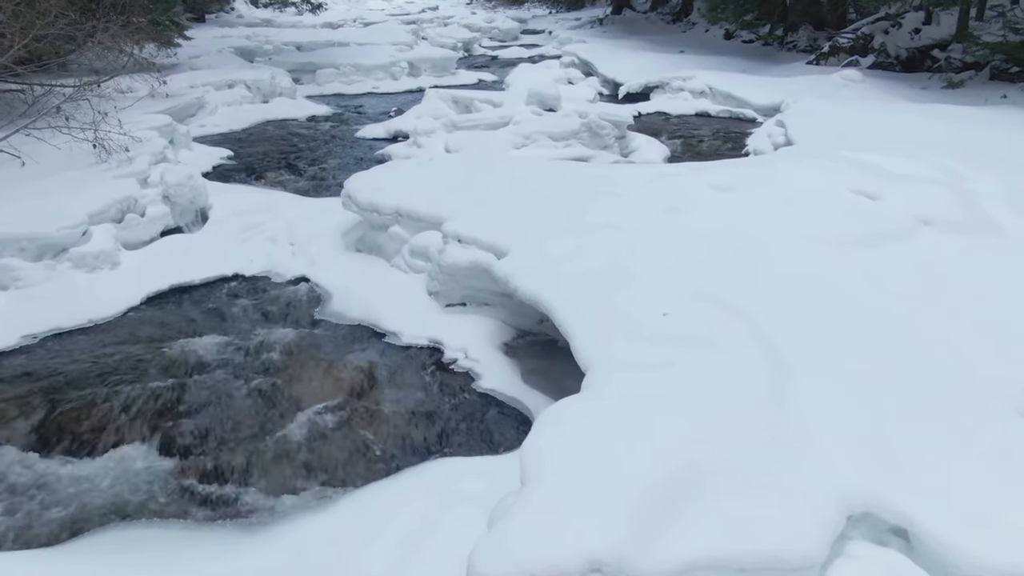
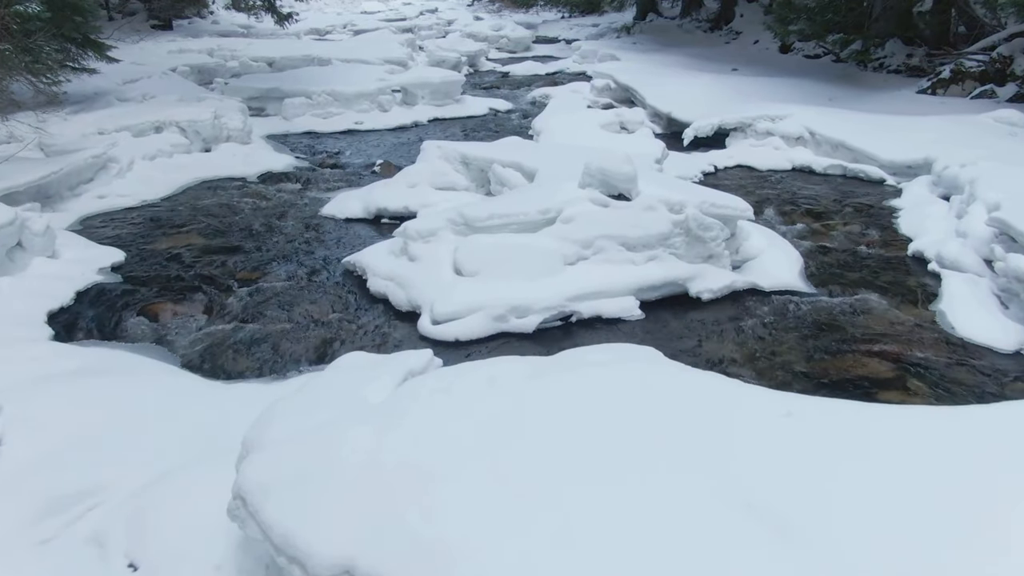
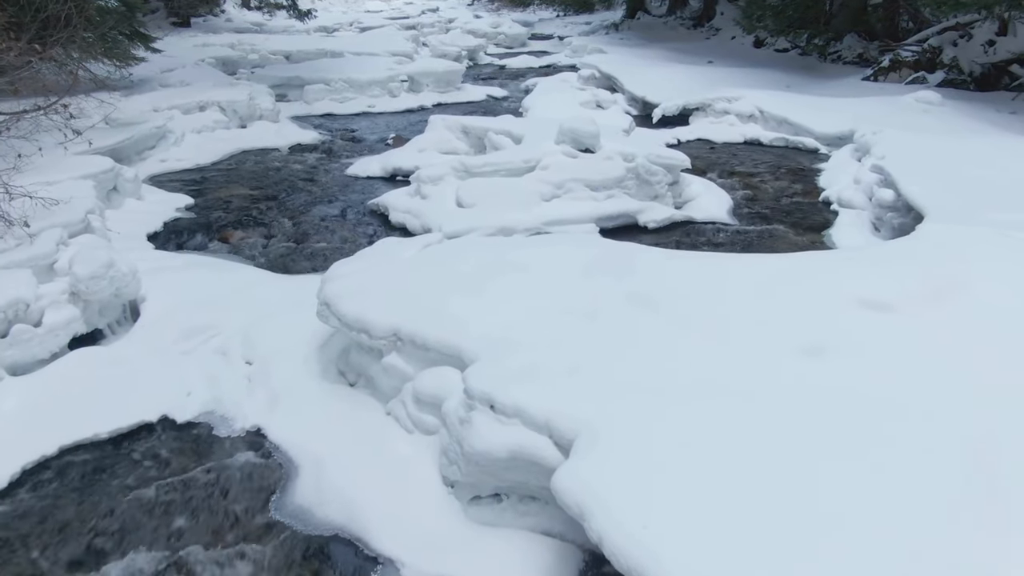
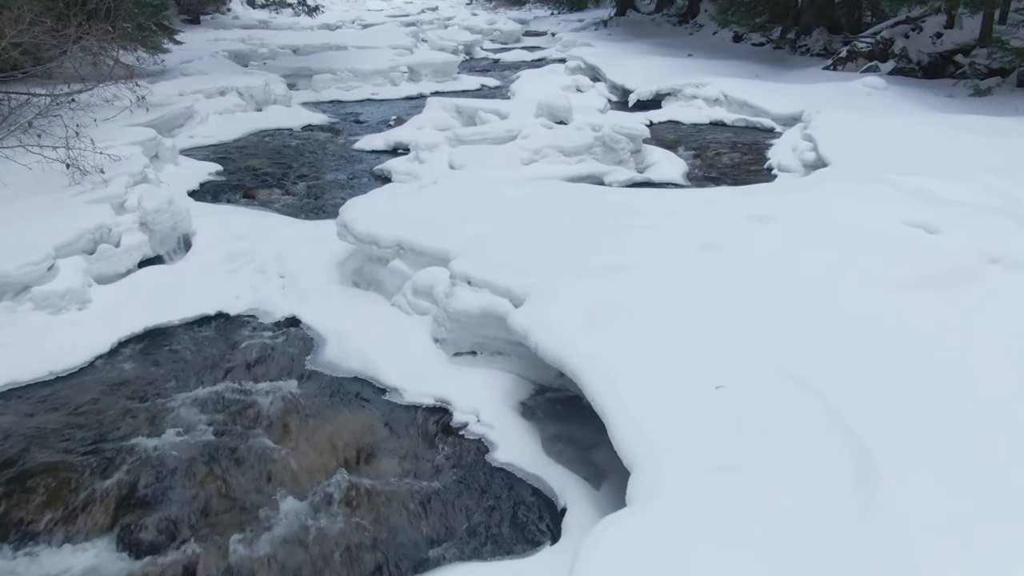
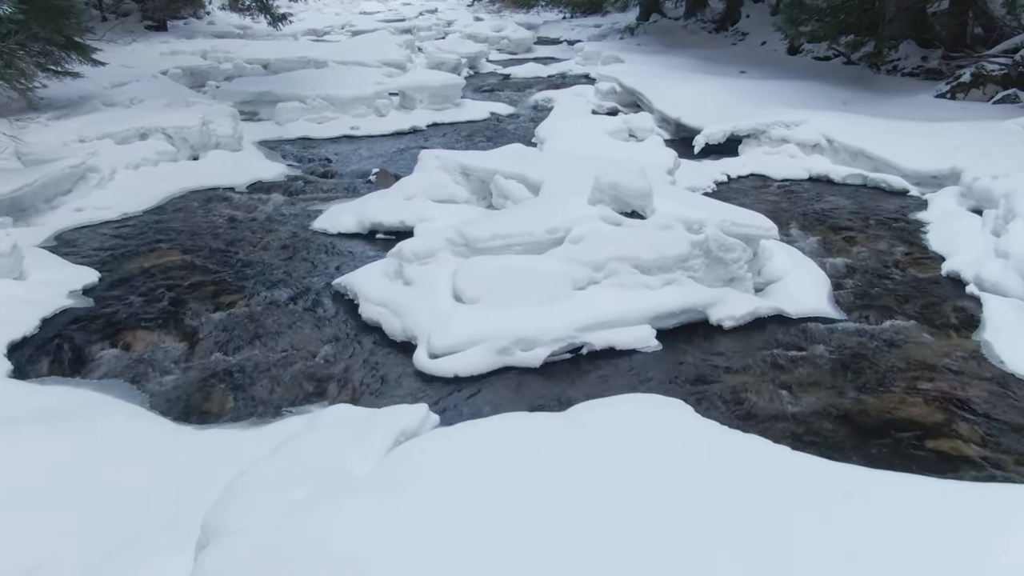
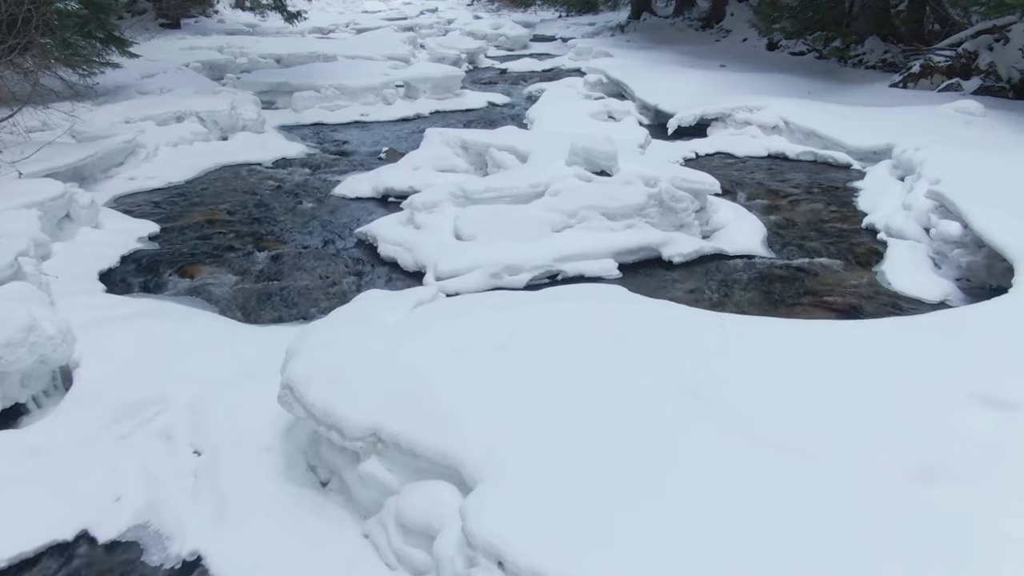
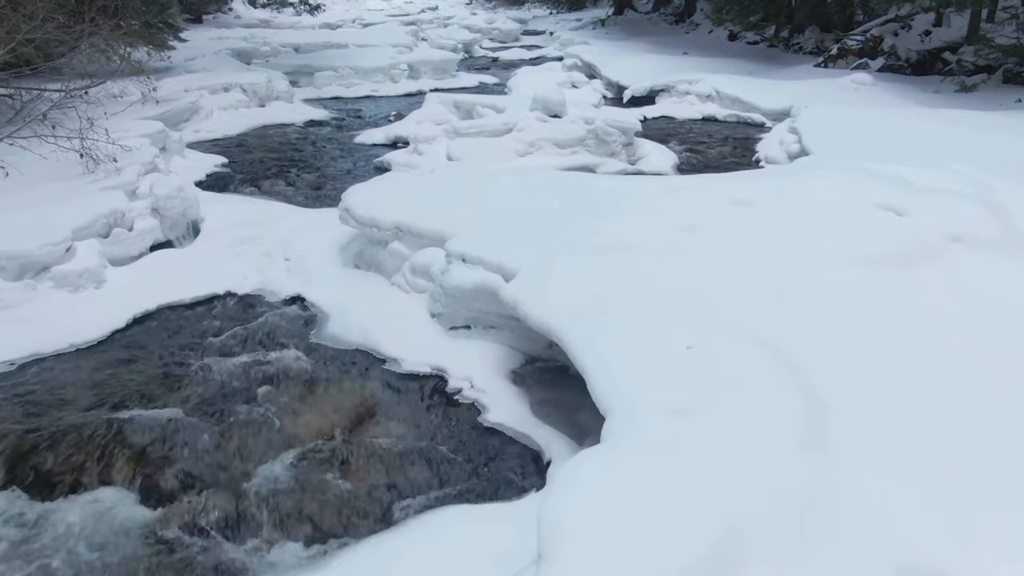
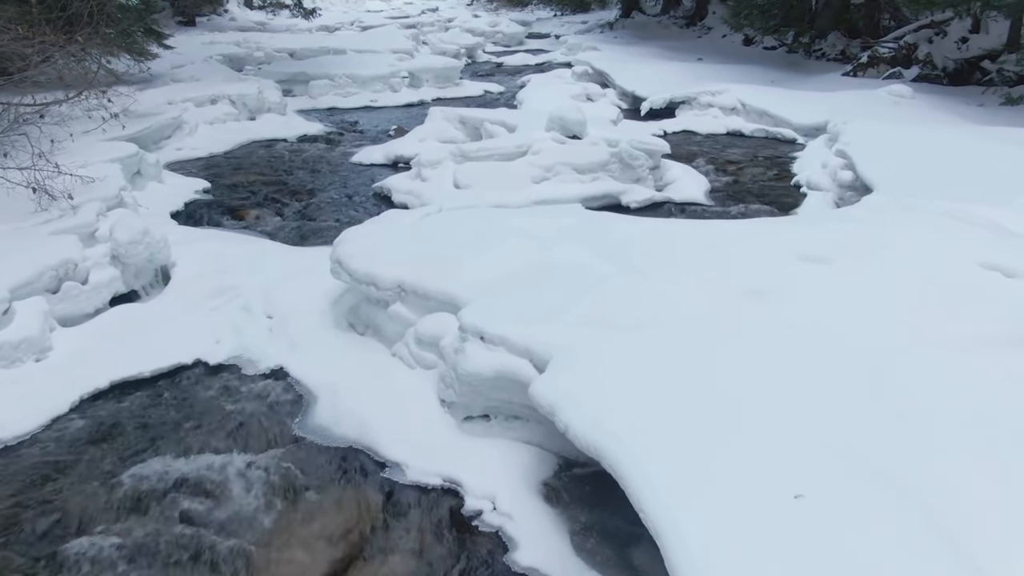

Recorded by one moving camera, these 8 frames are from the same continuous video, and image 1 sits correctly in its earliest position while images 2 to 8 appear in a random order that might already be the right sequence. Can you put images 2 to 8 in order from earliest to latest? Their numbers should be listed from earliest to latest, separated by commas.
7, 4, 8, 3, 6, 2, 5
